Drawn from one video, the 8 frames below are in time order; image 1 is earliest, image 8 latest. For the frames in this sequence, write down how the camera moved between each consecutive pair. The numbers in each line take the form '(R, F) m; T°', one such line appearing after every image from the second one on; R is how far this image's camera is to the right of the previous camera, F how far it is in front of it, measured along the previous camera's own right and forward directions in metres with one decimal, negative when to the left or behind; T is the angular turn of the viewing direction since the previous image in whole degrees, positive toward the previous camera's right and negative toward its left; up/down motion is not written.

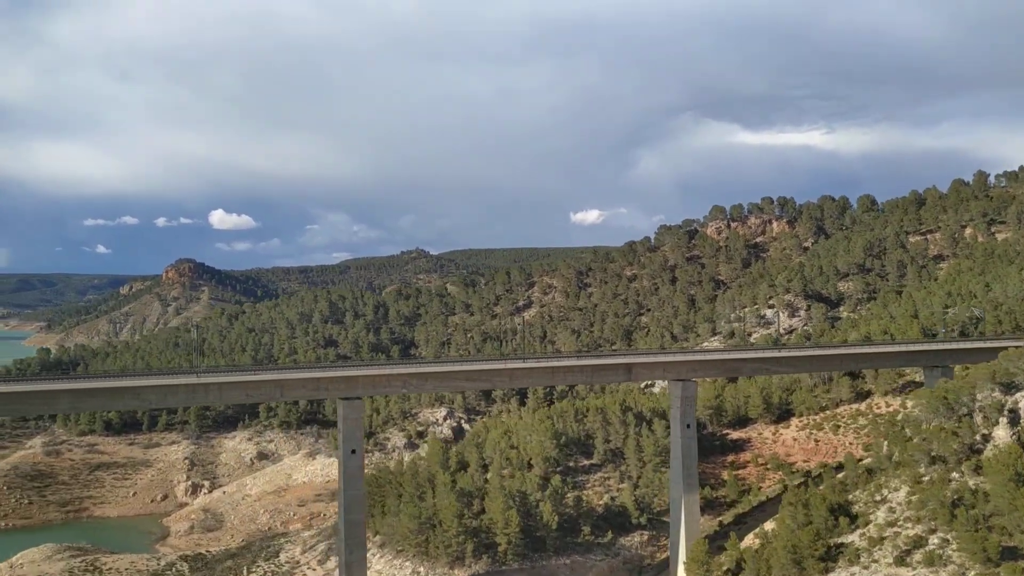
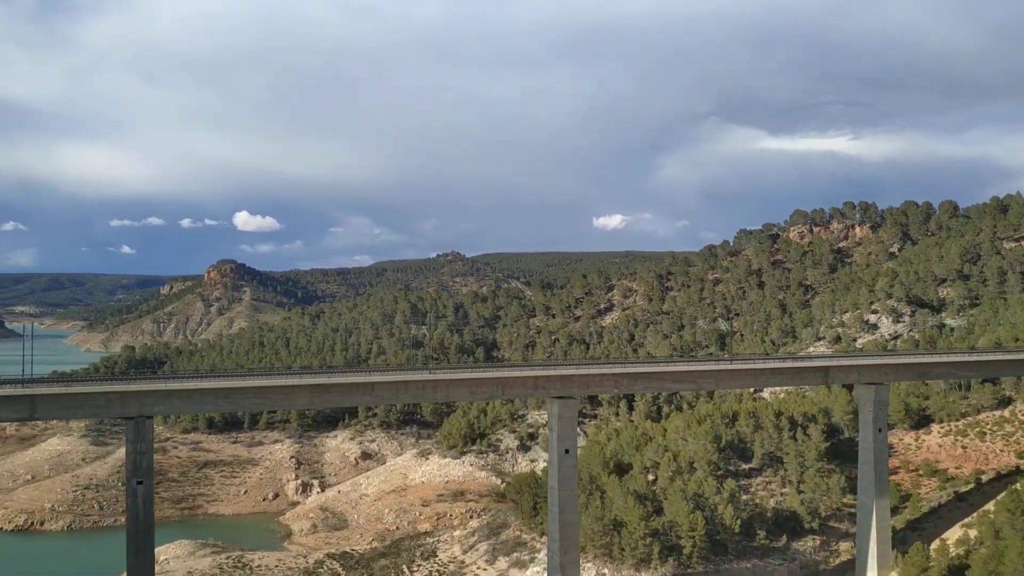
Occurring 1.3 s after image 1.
(-4.9, +0.1) m; -1°
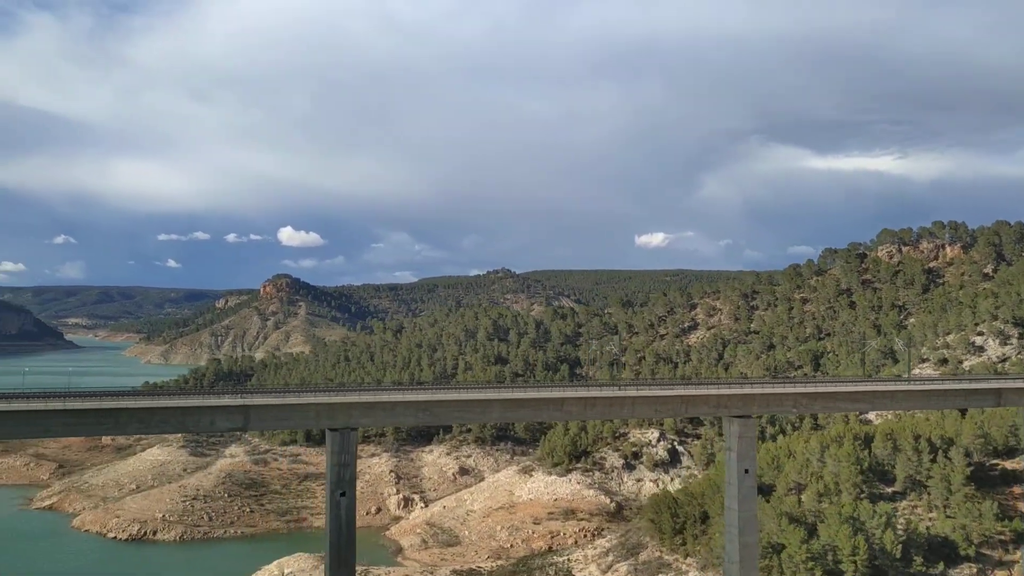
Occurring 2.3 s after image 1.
(-3.5, 0.0) m; -2°
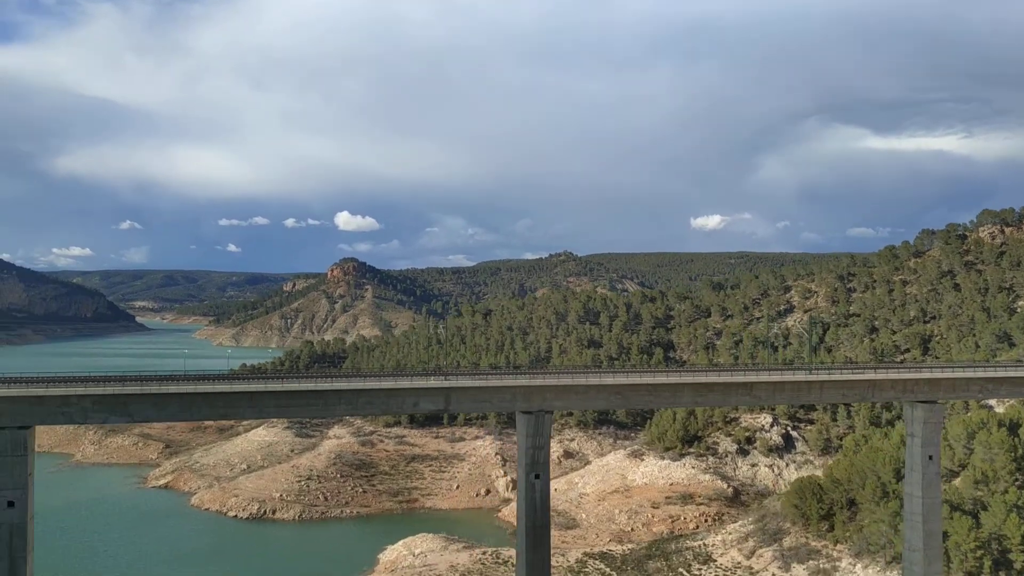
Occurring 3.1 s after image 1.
(-3.0, +0.1) m; -3°
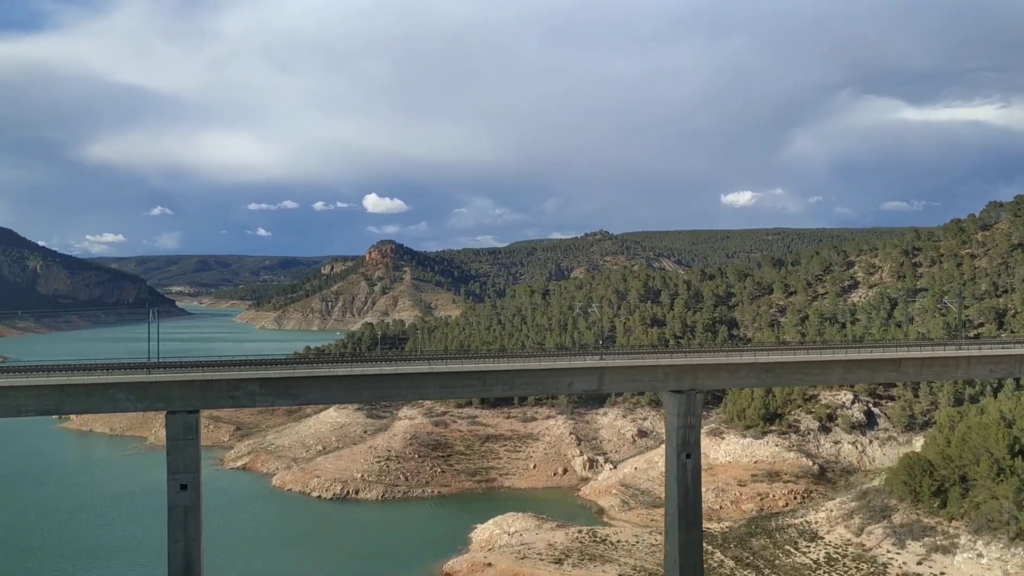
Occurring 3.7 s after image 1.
(-2.5, +0.1) m; -2°
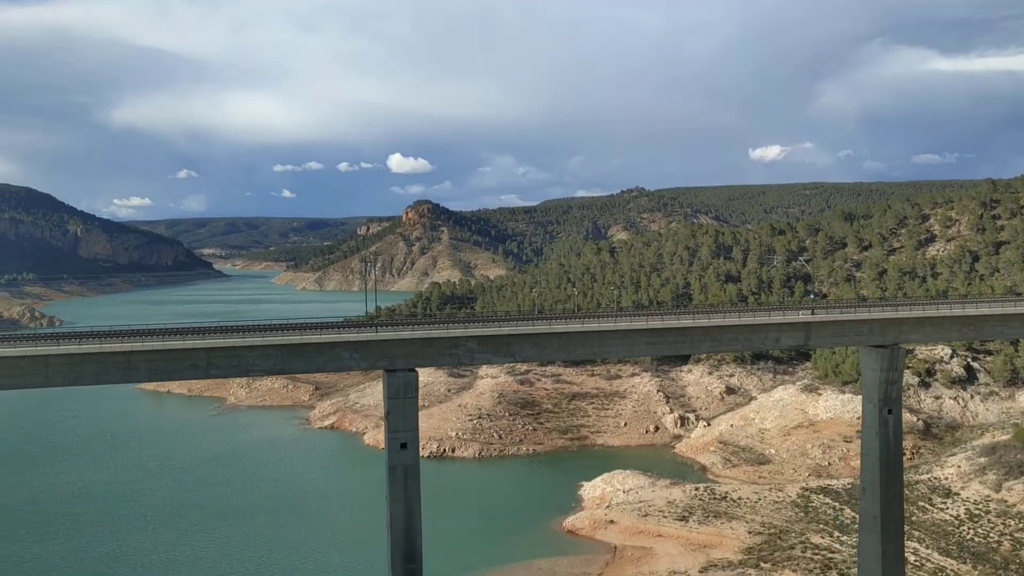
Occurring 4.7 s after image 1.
(-3.5, +0.3) m; -1°
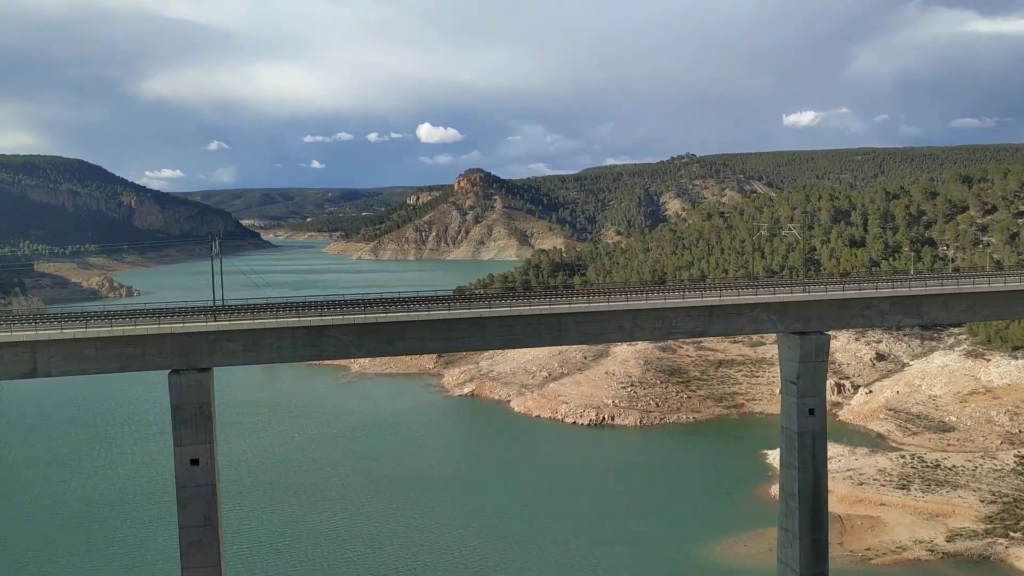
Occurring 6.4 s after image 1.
(-6.5, +0.6) m; -2°
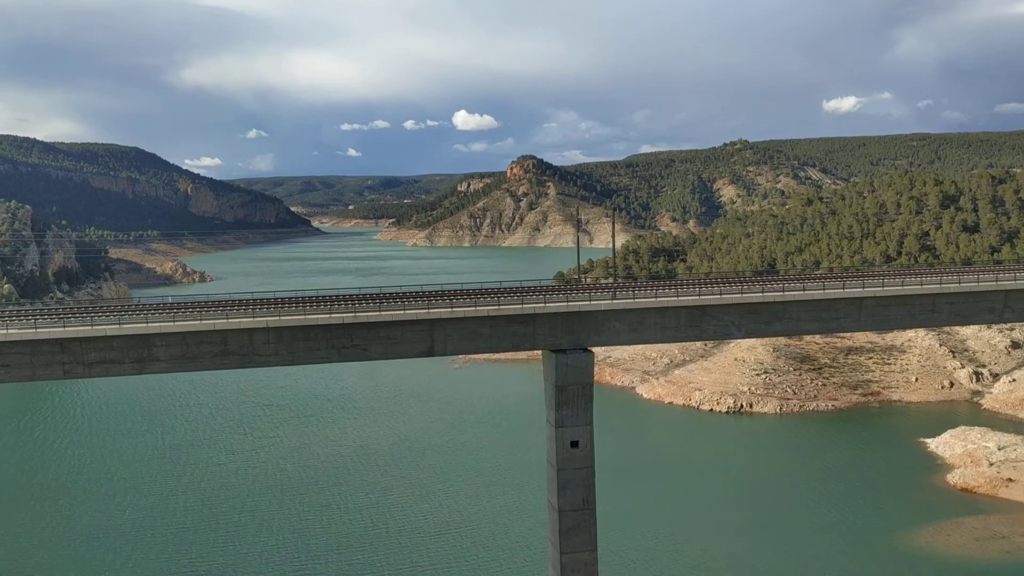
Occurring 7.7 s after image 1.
(-5.0, +0.3) m; -2°
